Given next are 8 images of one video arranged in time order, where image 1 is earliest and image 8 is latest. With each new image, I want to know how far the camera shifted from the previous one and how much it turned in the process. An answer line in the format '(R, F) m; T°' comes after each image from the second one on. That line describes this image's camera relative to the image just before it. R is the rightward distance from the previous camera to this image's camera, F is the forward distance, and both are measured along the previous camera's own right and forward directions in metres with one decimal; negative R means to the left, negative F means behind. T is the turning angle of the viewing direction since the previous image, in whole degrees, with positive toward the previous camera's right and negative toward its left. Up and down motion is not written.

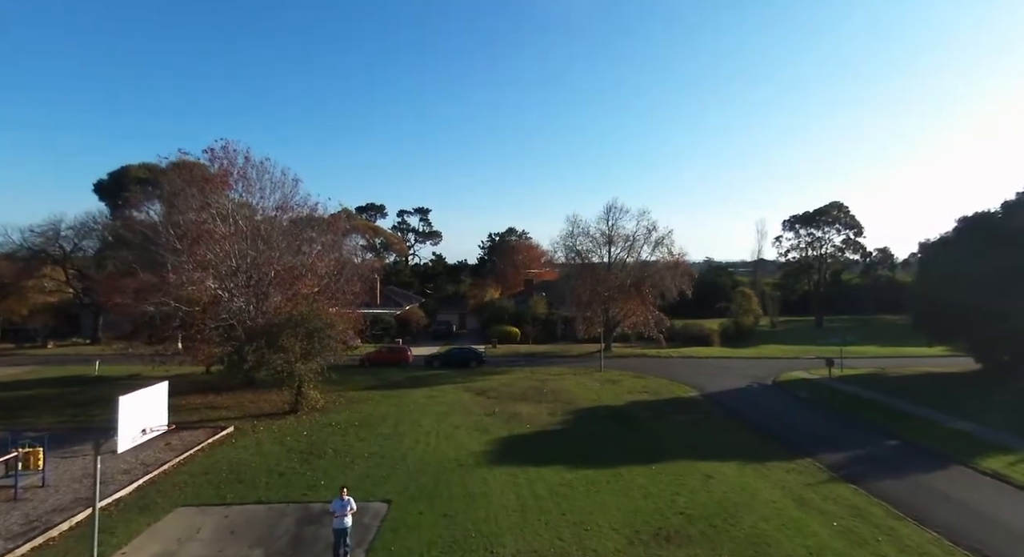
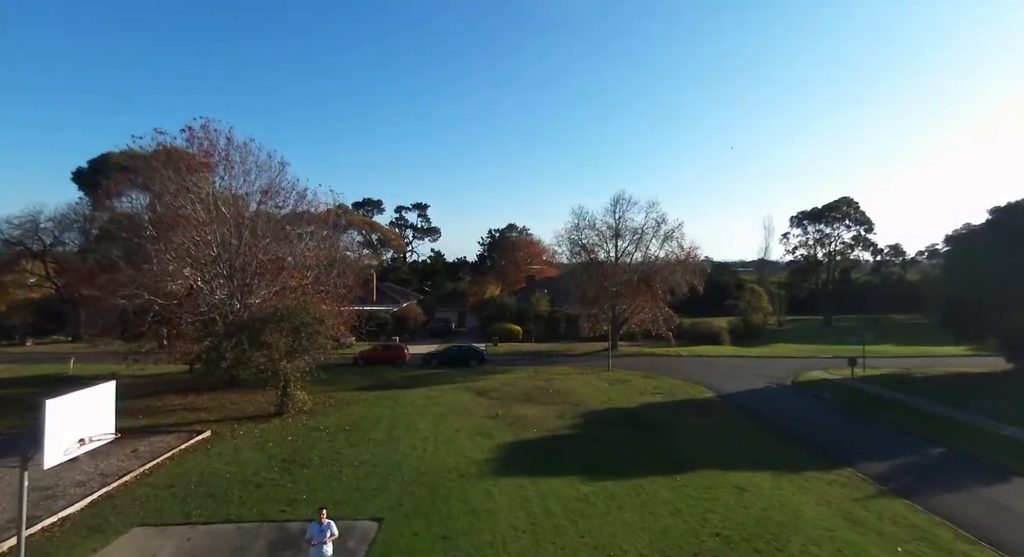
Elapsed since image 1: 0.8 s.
(-0.3, +2.1) m; 0°
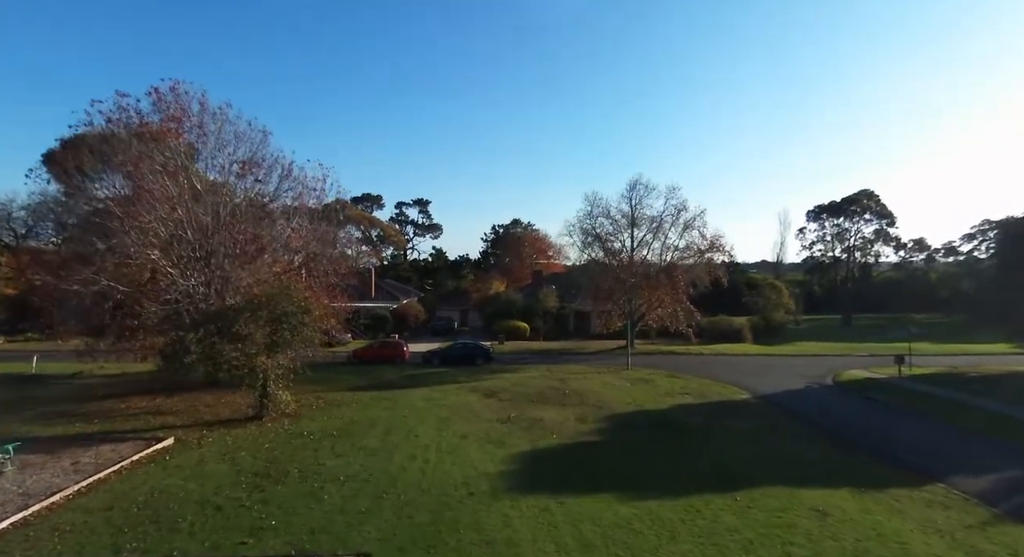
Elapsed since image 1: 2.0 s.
(-0.5, +3.1) m; 0°
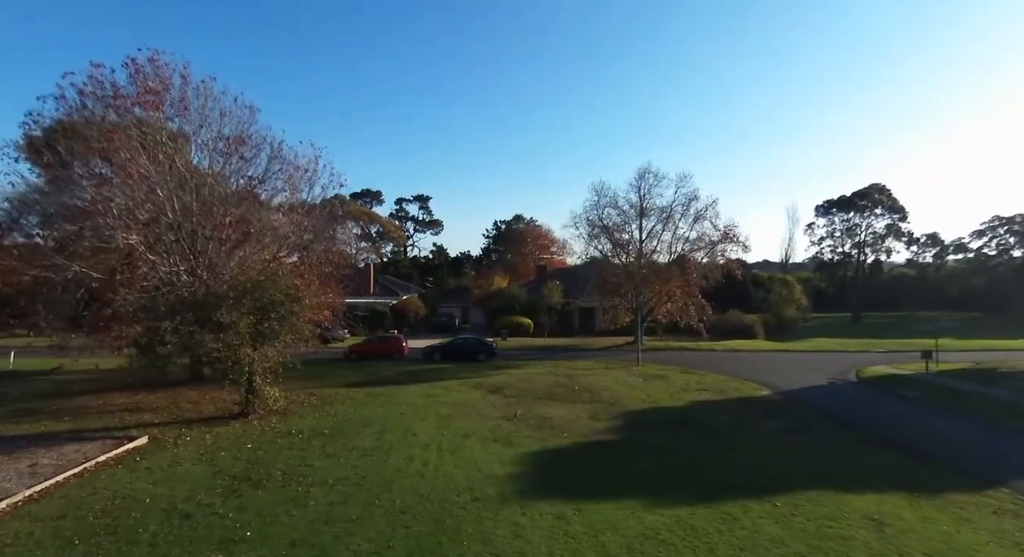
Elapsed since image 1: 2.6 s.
(-0.2, +1.6) m; 0°
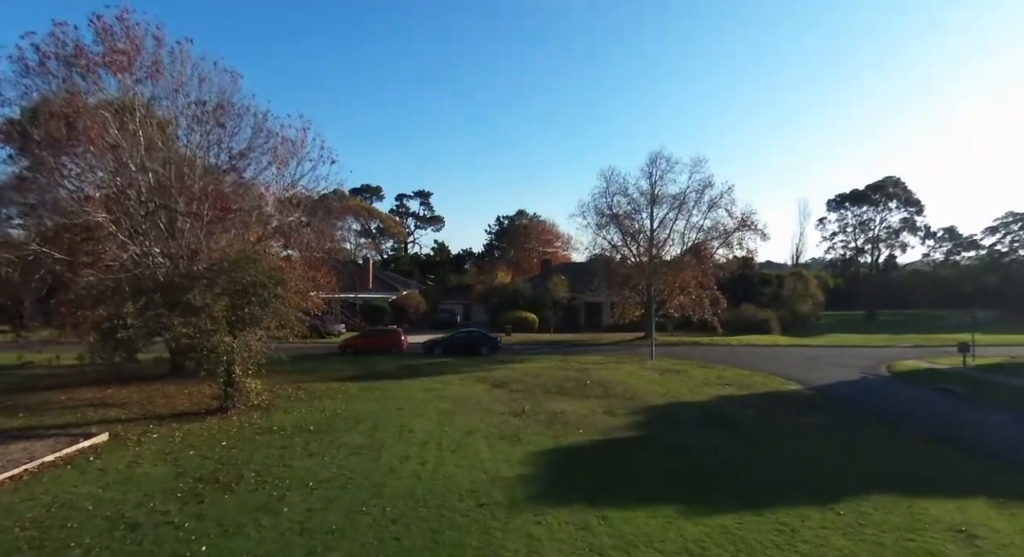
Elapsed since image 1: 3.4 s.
(-0.2, +1.9) m; 0°
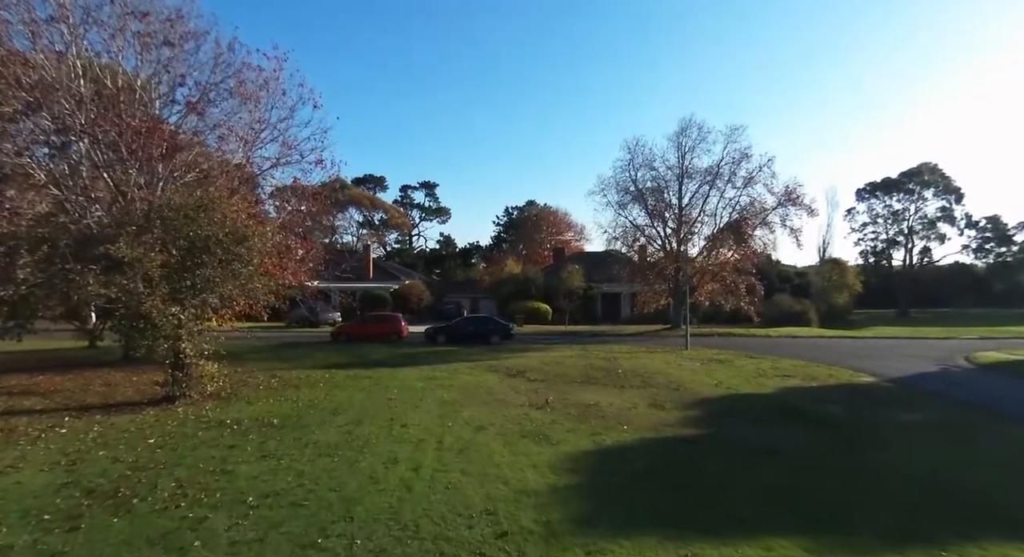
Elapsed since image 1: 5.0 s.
(-0.4, +3.6) m; -1°
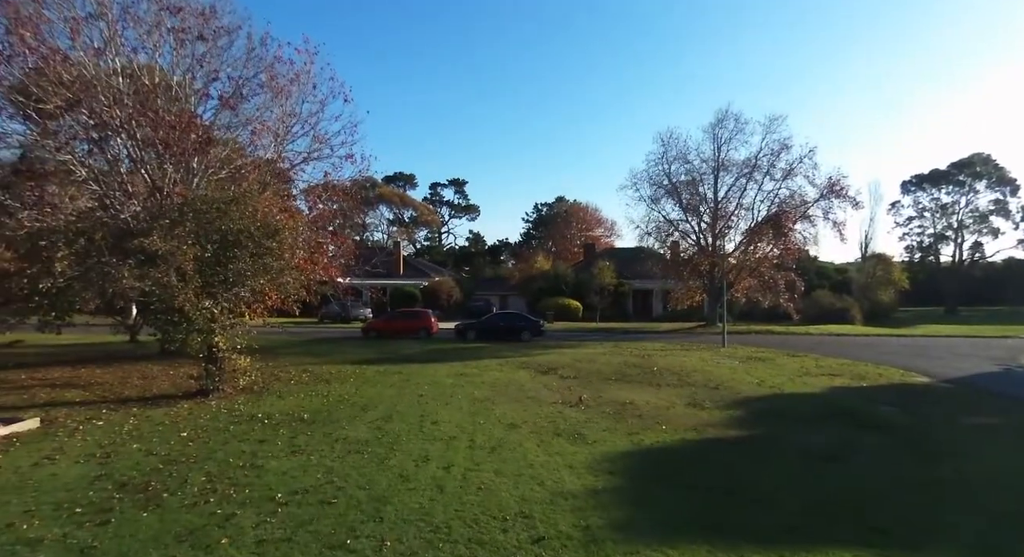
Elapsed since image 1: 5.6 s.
(-0.1, +0.4) m; -3°
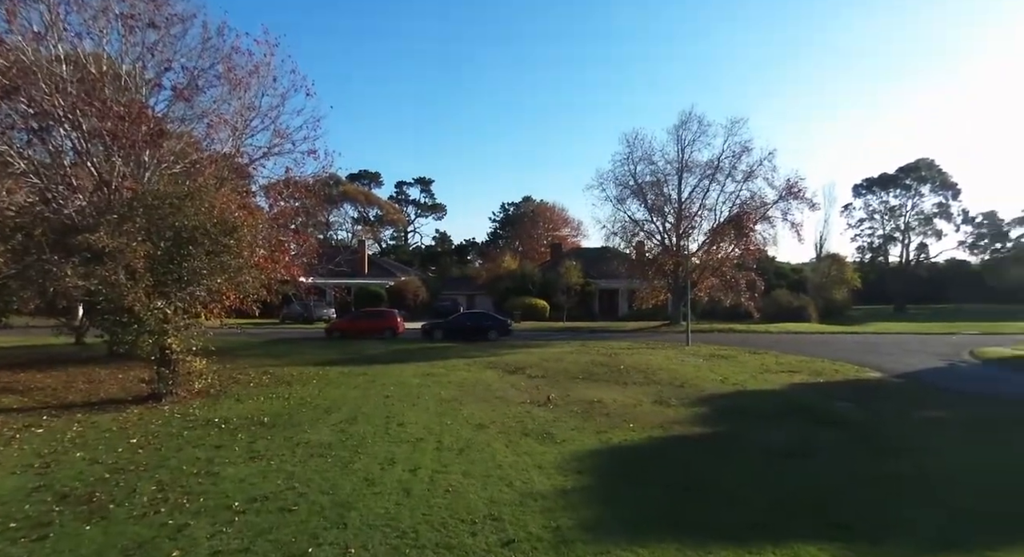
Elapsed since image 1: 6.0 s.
(0.0, +0.2) m; +3°
